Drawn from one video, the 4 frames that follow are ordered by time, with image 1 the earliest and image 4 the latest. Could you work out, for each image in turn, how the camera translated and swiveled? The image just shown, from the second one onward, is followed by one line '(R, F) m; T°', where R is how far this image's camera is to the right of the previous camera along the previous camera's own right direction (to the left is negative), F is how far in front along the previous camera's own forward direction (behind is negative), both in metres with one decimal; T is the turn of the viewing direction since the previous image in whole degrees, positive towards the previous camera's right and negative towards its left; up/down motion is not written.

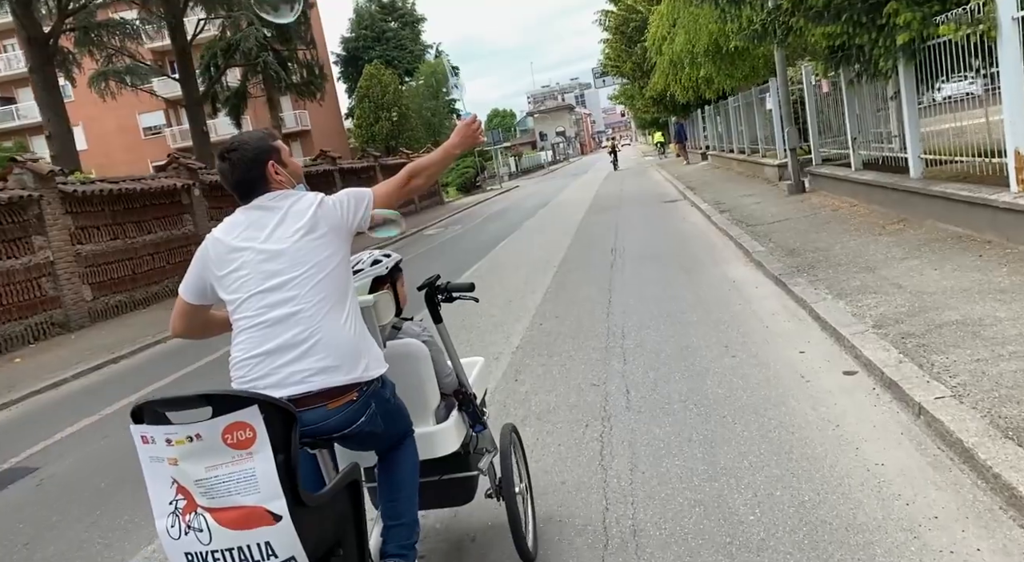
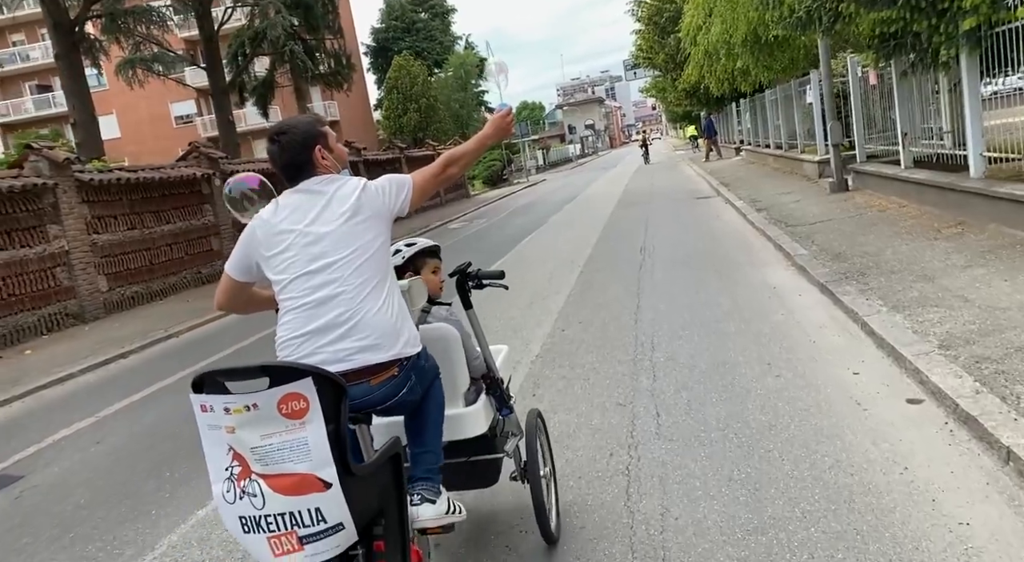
(0.0, +0.6) m; -2°
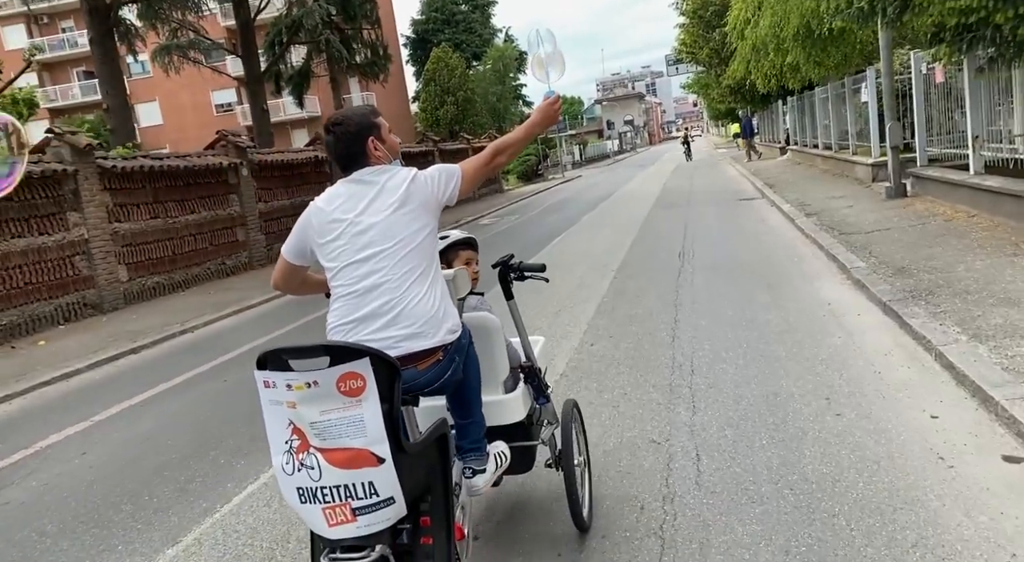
(+0.1, +0.7) m; -3°
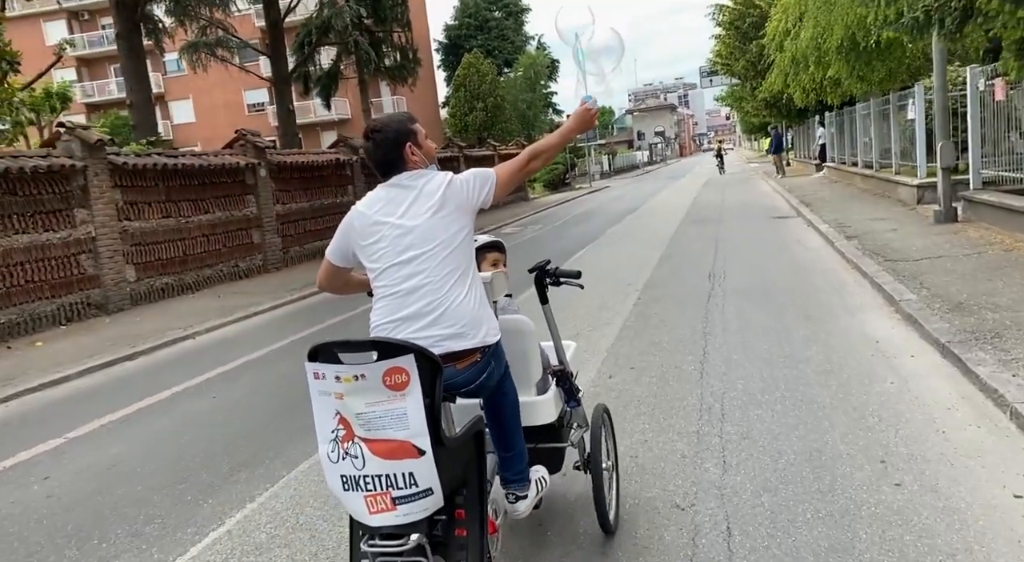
(+0.1, +0.6) m; -2°
